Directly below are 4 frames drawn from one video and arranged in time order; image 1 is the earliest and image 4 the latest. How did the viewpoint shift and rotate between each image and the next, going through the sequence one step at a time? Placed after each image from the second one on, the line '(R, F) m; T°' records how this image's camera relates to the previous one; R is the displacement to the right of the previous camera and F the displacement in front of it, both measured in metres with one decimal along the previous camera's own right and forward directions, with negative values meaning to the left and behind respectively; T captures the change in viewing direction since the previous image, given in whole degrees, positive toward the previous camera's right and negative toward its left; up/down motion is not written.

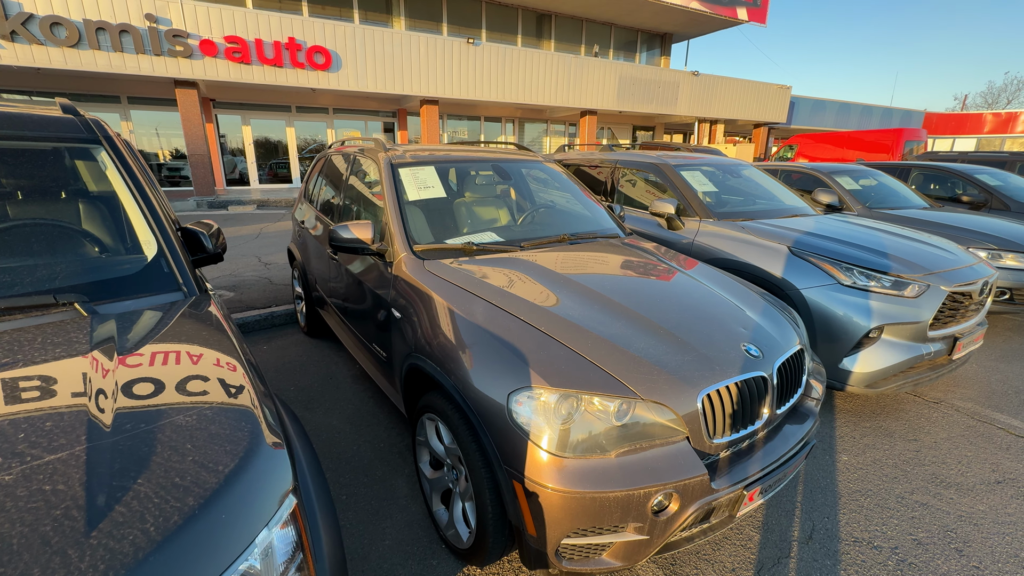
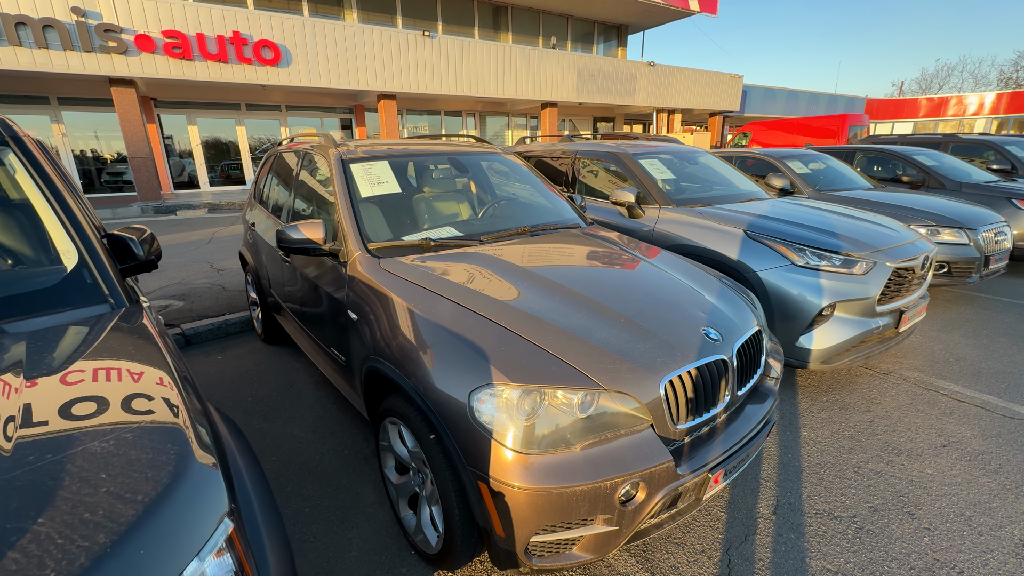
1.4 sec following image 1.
(0.0, 0.0) m; +4°
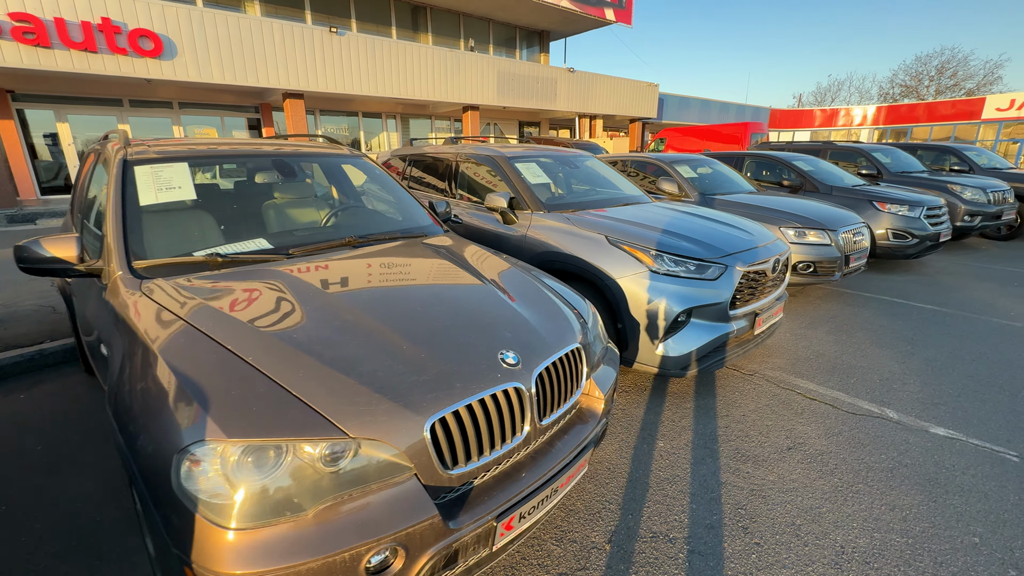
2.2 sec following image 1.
(+0.6, +0.2) m; +7°
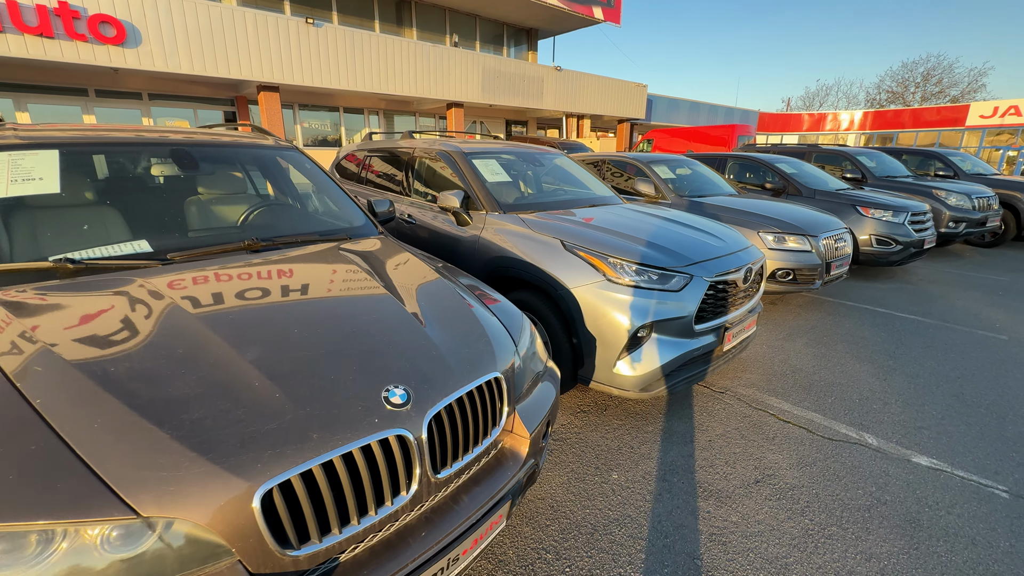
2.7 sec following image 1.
(+0.3, +0.3) m; +1°
